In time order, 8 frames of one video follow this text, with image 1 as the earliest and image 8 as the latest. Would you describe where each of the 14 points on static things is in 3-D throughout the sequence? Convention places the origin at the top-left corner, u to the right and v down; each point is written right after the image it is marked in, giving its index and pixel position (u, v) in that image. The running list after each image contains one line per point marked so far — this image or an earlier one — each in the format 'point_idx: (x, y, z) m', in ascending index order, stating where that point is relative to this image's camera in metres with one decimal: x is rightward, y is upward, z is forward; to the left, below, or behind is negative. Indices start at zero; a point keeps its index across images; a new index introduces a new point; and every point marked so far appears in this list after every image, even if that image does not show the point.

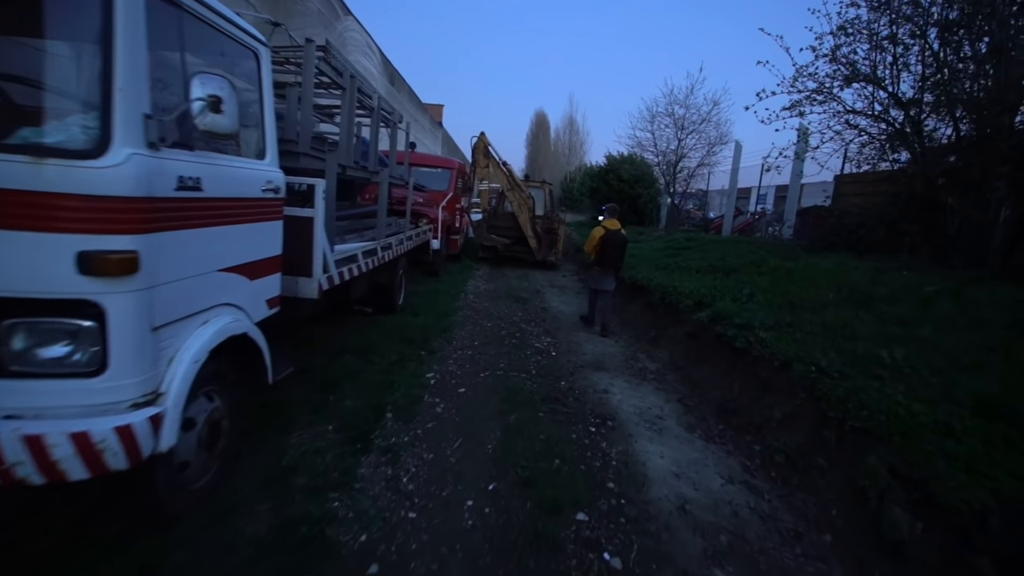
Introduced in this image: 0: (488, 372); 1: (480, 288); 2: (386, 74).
0: (-0.3, -1.0, +5.8) m
1: (-0.7, 0.0, +11.6) m
2: (-4.5, +7.6, +17.9) m
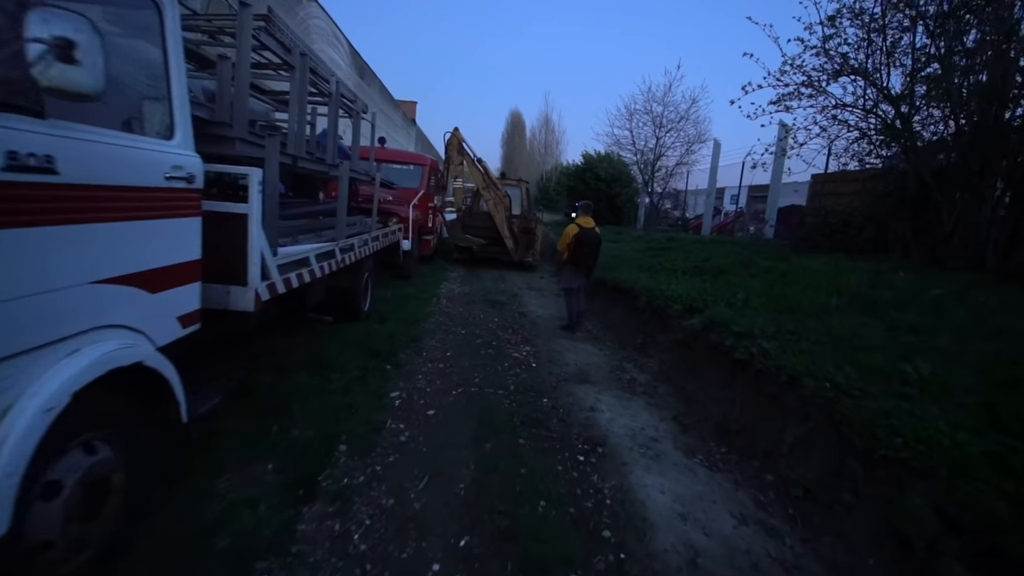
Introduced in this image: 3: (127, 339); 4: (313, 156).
0: (-0.5, -1.0, +5.2) m
1: (-1.3, -0.1, +11.0) m
2: (-5.3, +7.5, +17.1) m
3: (-1.7, -0.2, +2.3) m
4: (-2.2, +1.5, +5.6) m
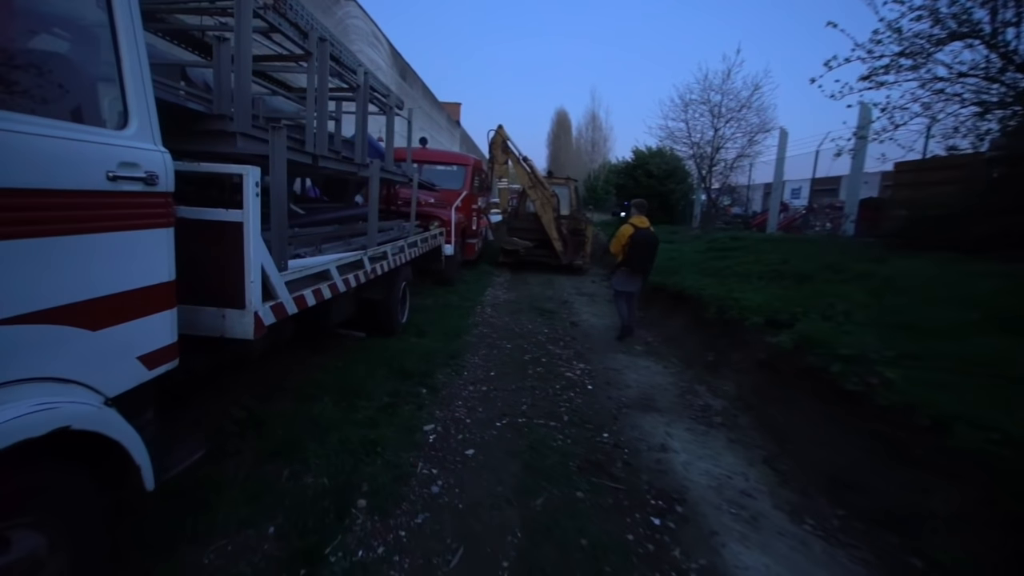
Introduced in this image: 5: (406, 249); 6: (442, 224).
0: (0.0, -1.2, +4.5) m
1: (-0.3, -0.2, +10.3) m
2: (-3.8, +7.3, +16.8) m
3: (-1.5, -0.4, +1.7) m
4: (-1.7, +1.3, +5.0) m
5: (-1.4, +0.5, +7.0) m
6: (-1.4, +1.3, +10.4) m
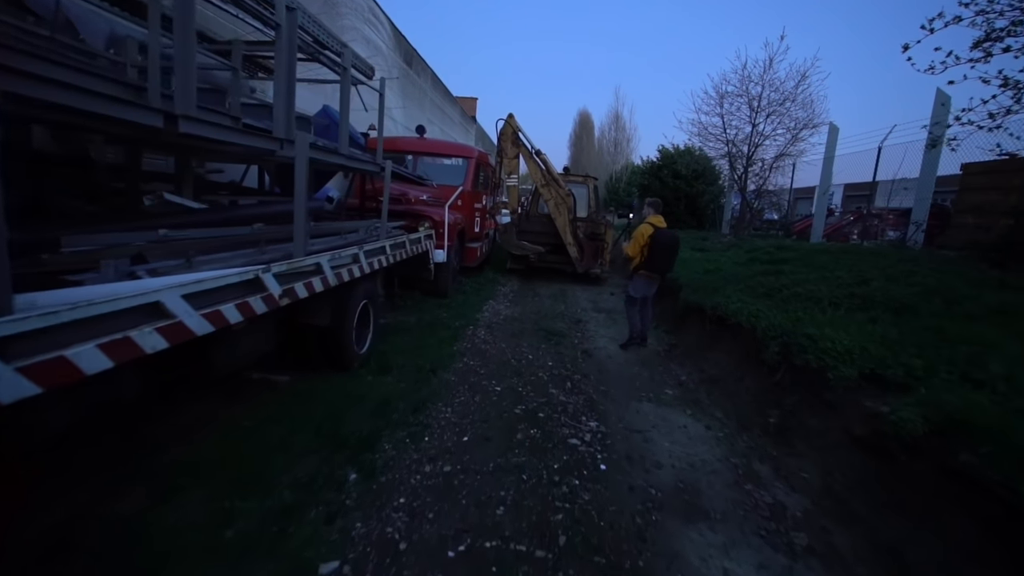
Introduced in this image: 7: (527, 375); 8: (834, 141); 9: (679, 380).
0: (-0.2, -1.4, +2.8) m
1: (-0.2, -0.5, +8.6) m
2: (-3.4, +7.1, +15.3) m
3: (-1.8, -0.6, +0.1) m
4: (-1.8, +1.1, +3.4) m
5: (-1.5, +0.3, +5.4) m
6: (-1.4, +1.1, +8.8) m
7: (+0.2, -1.0, +5.8) m
8: (+9.2, +4.2, +14.5) m
9: (+2.0, -1.1, +6.1) m
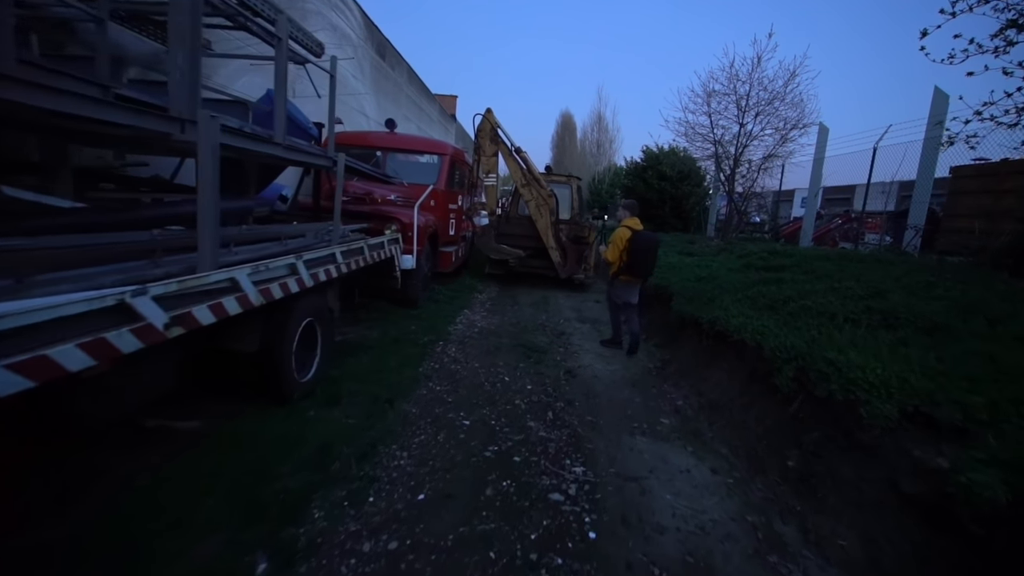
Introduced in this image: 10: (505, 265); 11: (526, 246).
0: (-0.4, -1.5, +2.0) m
1: (-0.6, -0.6, +7.8) m
2: (-4.0, +6.9, +14.4) m
3: (-1.9, -0.7, -0.8) m
4: (-2.0, +1.0, +2.6) m
5: (-1.8, +0.2, +4.5) m
6: (-1.7, +0.9, +7.9) m
7: (-0.1, -1.1, +5.0) m
8: (+8.6, +4.0, +14.0) m
9: (+1.7, -1.3, +5.4) m
10: (-0.2, +0.6, +12.3) m
11: (+0.3, +1.0, +12.3) m
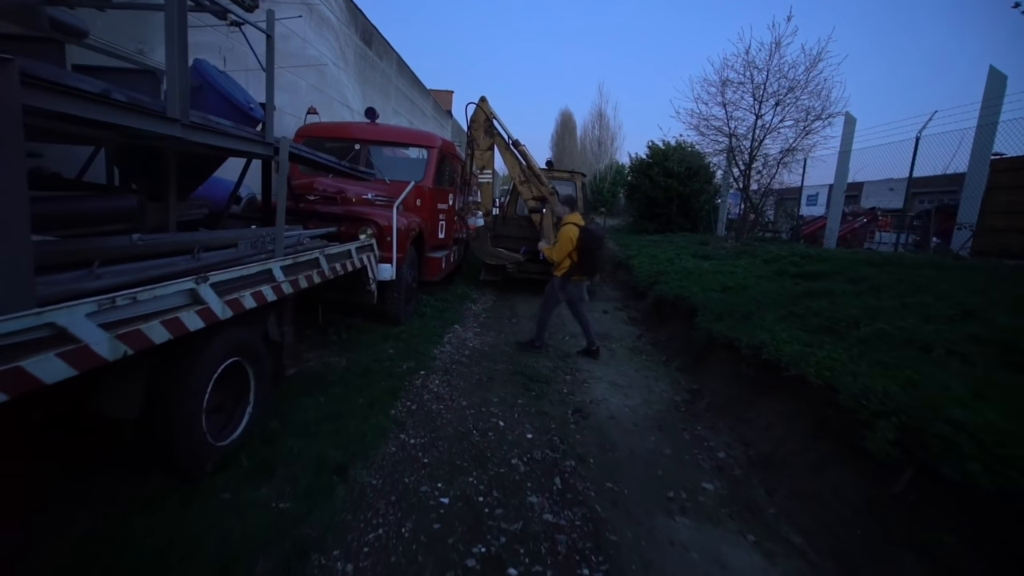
0: (-0.5, -1.7, +0.8) m
1: (-0.6, -0.8, +6.6) m
2: (-4.0, +6.7, +13.2) m
3: (-1.9, -0.9, -2.0) m
4: (-2.1, +0.8, +1.4) m
5: (-1.8, 0.0, +3.4) m
6: (-1.8, +0.8, +6.7) m
7: (-0.1, -1.3, +3.8) m
8: (+8.6, +3.9, +12.8) m
9: (+1.7, -1.4, +4.2) m
10: (-0.2, +0.4, +11.1) m
11: (+0.3, +0.8, +11.1) m
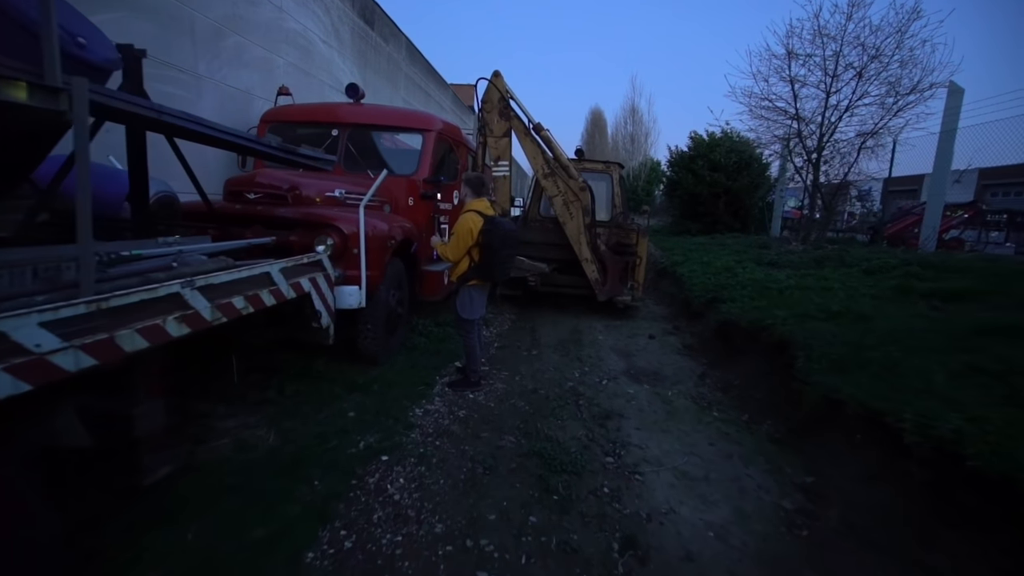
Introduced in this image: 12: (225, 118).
0: (-0.7, -2.0, -1.2) m
1: (-0.5, -1.1, +4.6) m
2: (-3.5, +6.4, +11.4) m
3: (-2.3, -1.2, -3.8) m
4: (-2.3, +0.5, -0.5) m
5: (-1.9, -0.3, +1.5) m
6: (-1.6, +0.5, +4.8) m
7: (-0.2, -1.6, +1.8) m
8: (+9.0, +3.7, +10.3) m
9: (+1.7, -1.7, +2.1) m
10: (+0.2, +0.1, +9.1) m
11: (+0.7, +0.5, +9.1) m
12: (-4.1, +2.4, +7.2) m
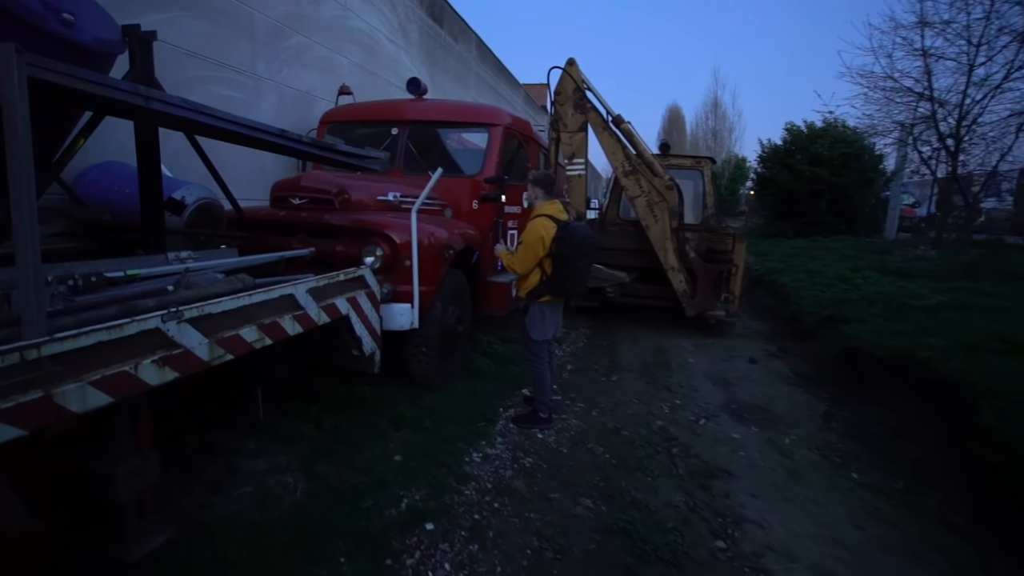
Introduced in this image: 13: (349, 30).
0: (-0.9, -2.1, -1.9) m
1: (+0.1, -1.3, +3.8) m
2: (-1.9, +6.2, +11.0) m
3: (-2.9, -1.3, -4.3) m
4: (-2.4, +0.4, -1.0) m
5: (-1.7, -0.4, +0.9) m
6: (-1.0, +0.3, +4.2) m
7: (0.0, -1.7, +1.0) m
8: (+10.4, +3.4, +8.2) m
9: (+1.9, -1.9, +1.0) m
10: (+1.4, -0.1, +8.2) m
11: (+1.9, +0.4, +8.1) m
12: (-3.1, +2.3, +6.9) m
13: (-2.6, +4.2, +8.2) m
